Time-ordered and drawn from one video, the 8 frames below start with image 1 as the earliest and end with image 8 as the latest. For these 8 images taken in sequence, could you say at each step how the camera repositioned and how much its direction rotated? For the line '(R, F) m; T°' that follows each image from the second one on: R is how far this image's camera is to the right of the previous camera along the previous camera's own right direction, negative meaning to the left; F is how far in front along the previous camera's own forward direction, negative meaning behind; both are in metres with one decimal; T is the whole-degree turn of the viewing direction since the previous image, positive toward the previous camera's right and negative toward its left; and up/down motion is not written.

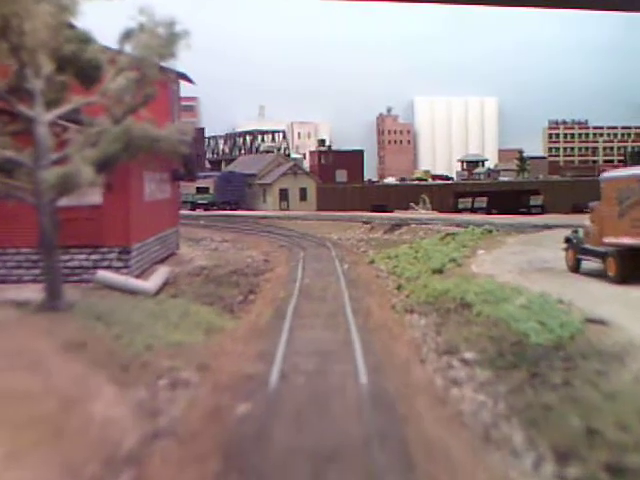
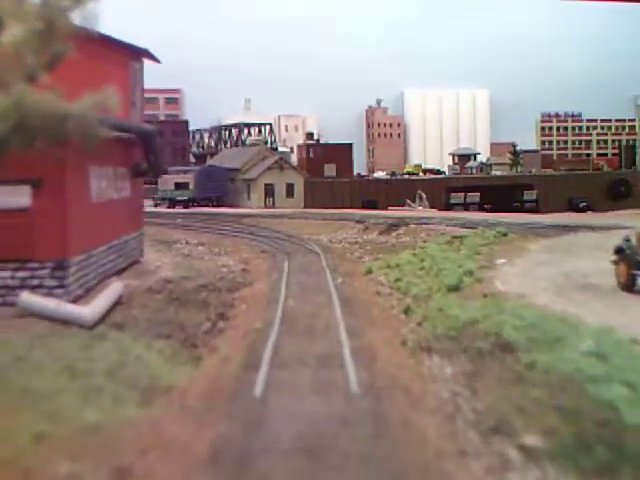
(0.0, +1.6) m; +1°
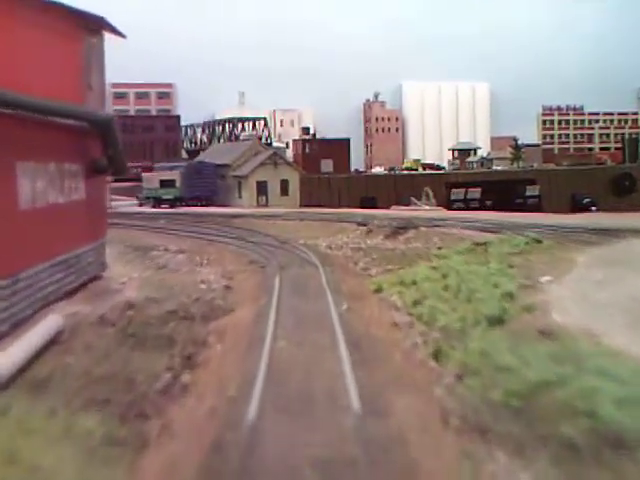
(0.0, +1.6) m; 0°
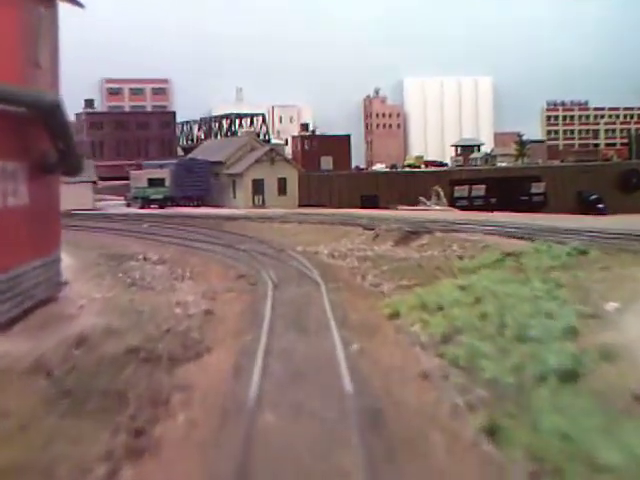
(0.0, +1.4) m; 0°
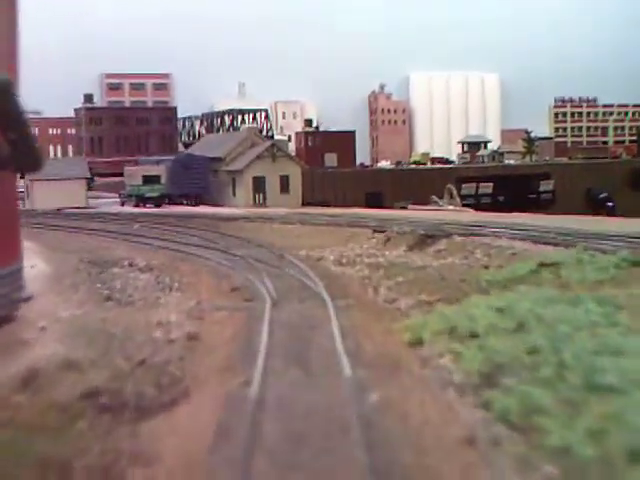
(0.0, +1.0) m; 0°
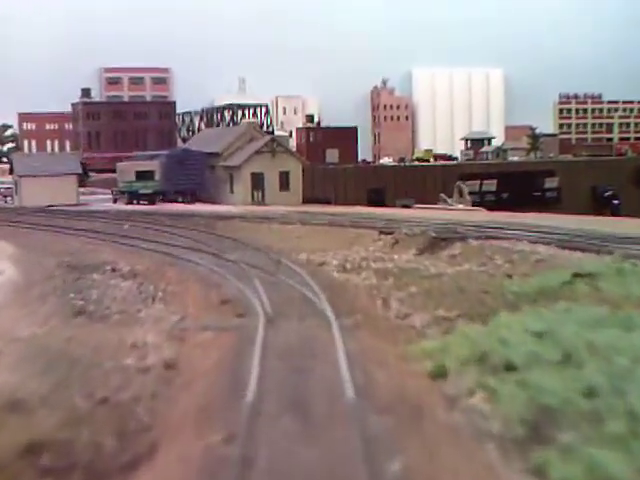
(0.0, +0.8) m; 0°
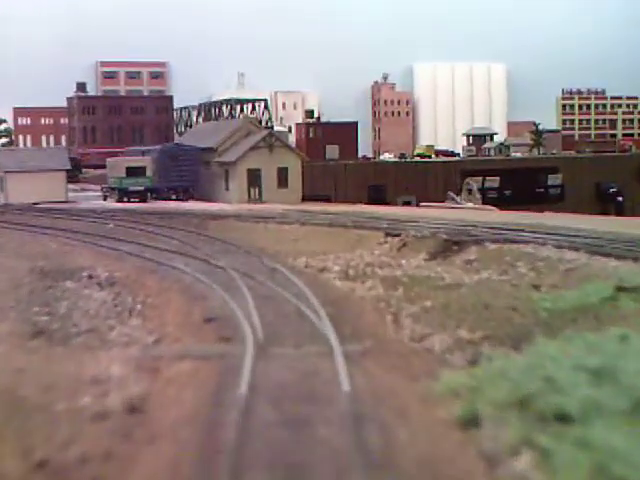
(0.0, +0.8) m; 0°
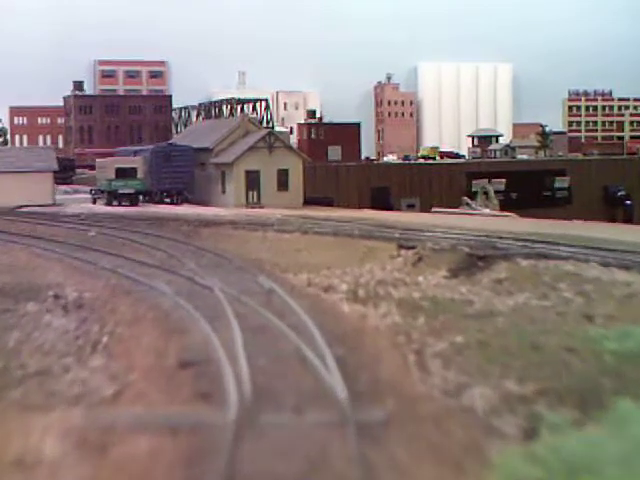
(0.0, +1.0) m; 0°
